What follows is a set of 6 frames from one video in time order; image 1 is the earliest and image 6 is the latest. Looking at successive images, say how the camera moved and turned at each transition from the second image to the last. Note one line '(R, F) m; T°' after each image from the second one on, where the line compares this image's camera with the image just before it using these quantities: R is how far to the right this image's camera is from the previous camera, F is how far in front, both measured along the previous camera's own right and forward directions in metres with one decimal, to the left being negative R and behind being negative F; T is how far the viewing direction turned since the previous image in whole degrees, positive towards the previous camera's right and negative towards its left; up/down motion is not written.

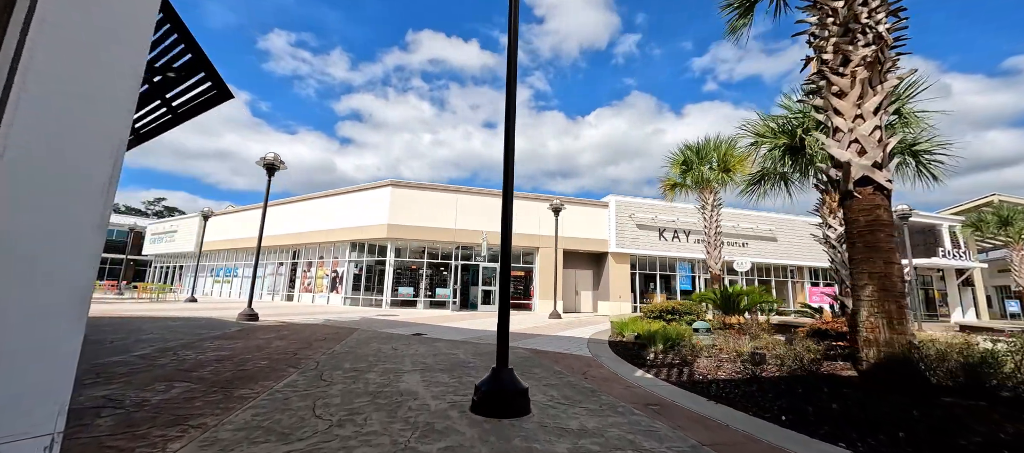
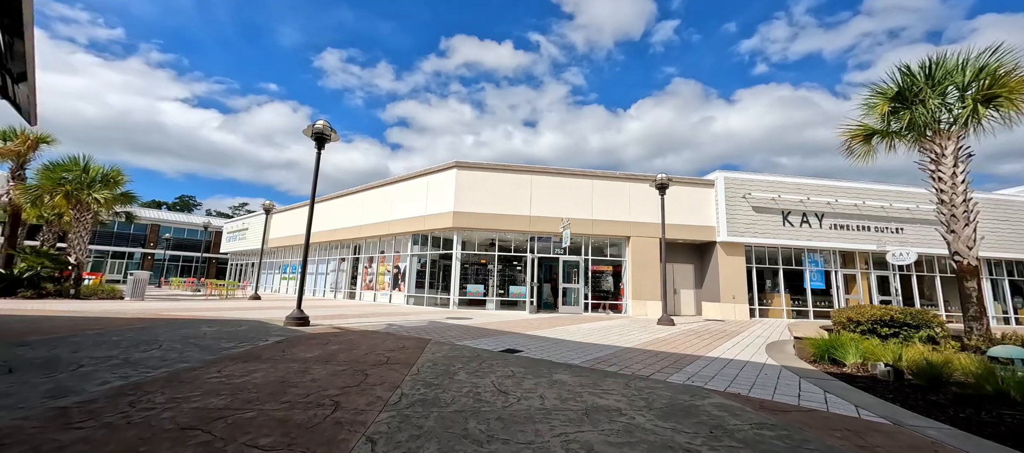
(-1.4, +3.0) m; -8°
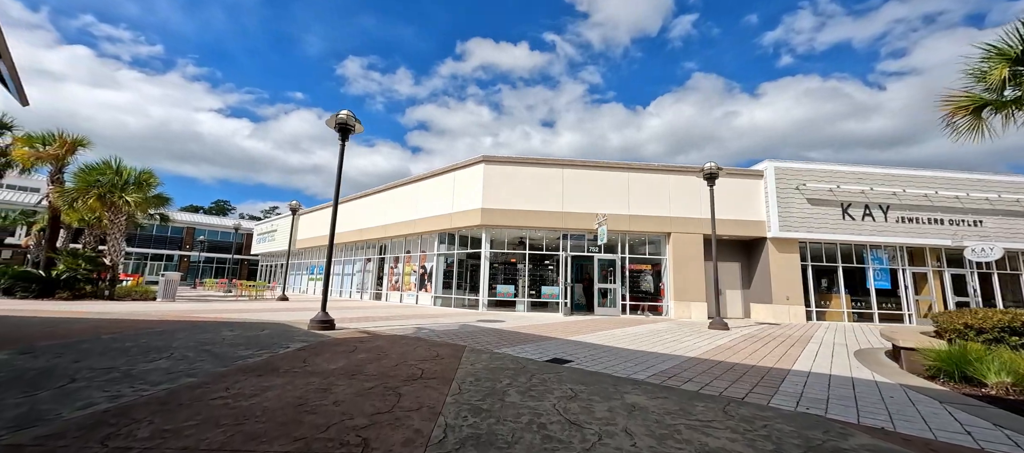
(-0.4, +0.9) m; -3°
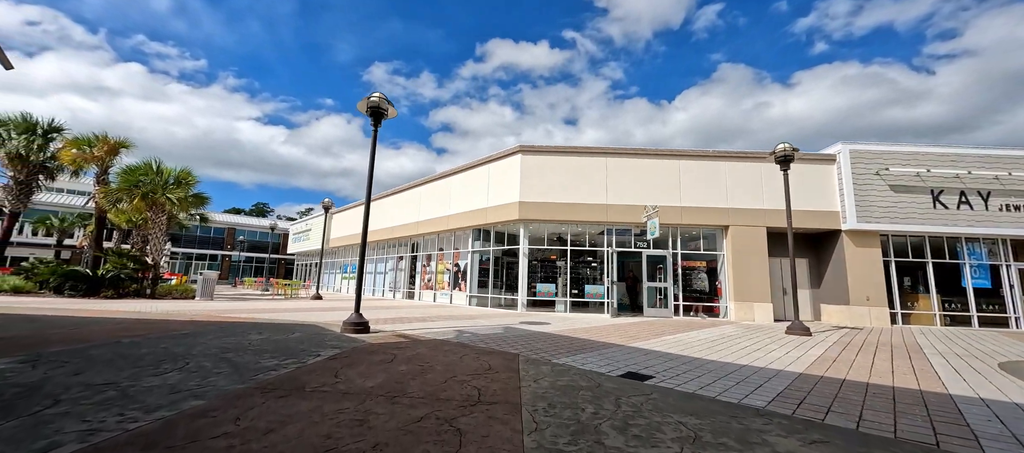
(-0.5, +1.0) m; -4°
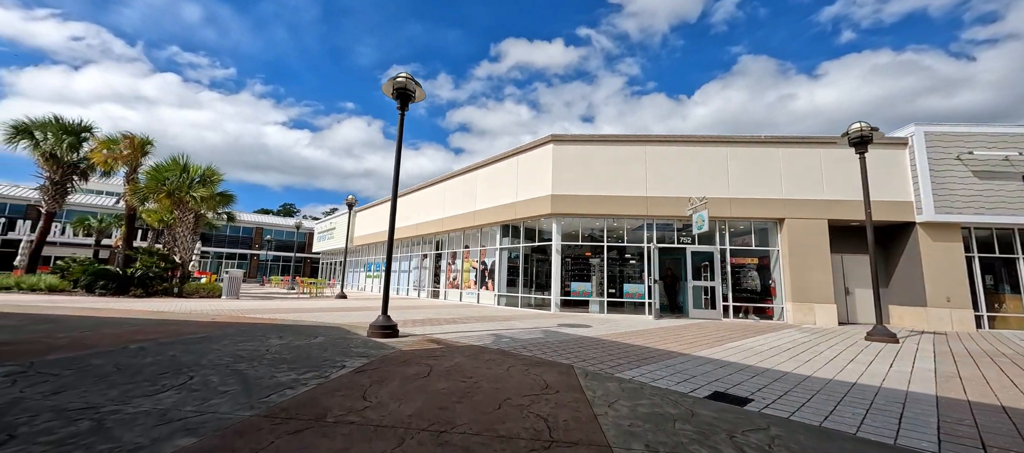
(-0.4, +0.9) m; -3°
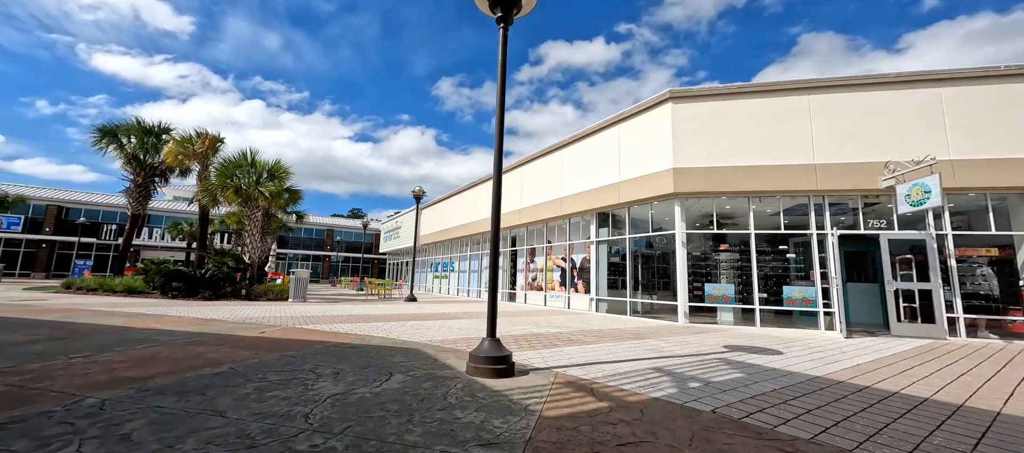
(-1.5, +2.8) m; -8°
